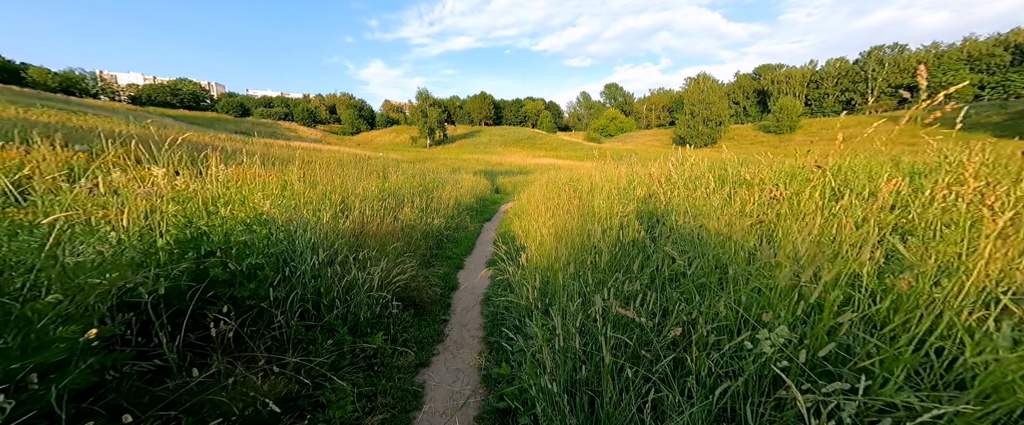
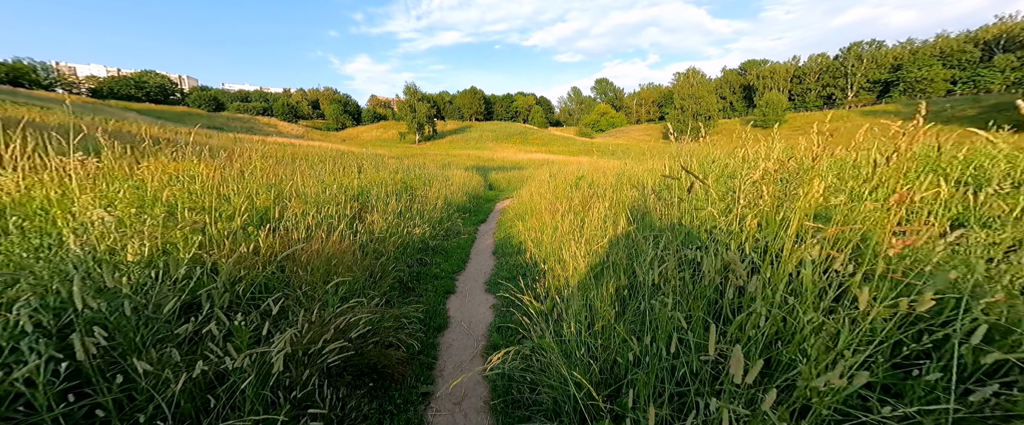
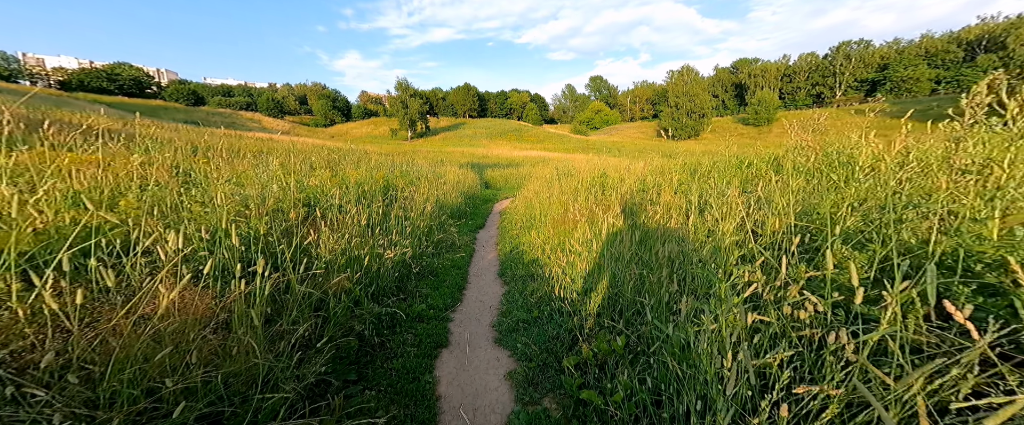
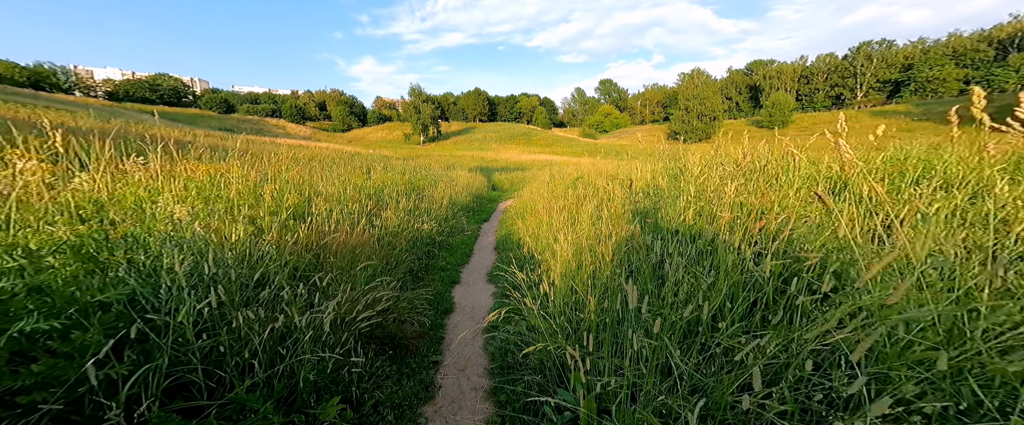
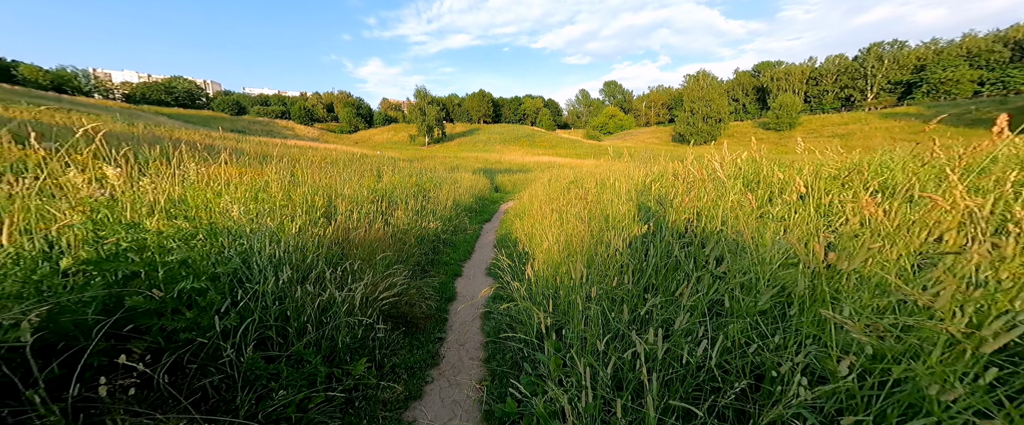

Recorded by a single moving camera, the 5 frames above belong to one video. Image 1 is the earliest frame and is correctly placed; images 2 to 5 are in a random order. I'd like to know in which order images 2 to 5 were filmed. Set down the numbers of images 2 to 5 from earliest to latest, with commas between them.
5, 4, 2, 3
